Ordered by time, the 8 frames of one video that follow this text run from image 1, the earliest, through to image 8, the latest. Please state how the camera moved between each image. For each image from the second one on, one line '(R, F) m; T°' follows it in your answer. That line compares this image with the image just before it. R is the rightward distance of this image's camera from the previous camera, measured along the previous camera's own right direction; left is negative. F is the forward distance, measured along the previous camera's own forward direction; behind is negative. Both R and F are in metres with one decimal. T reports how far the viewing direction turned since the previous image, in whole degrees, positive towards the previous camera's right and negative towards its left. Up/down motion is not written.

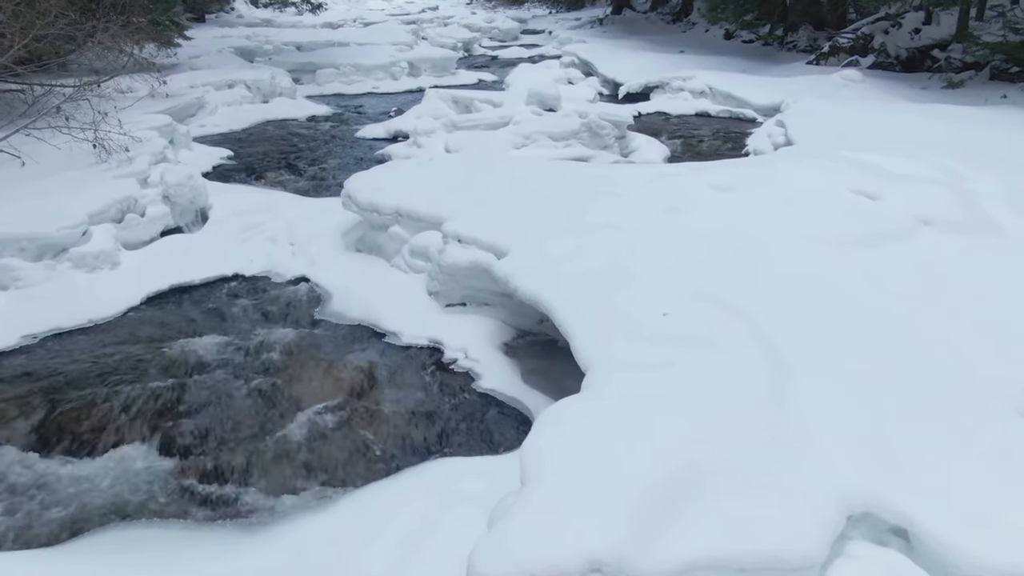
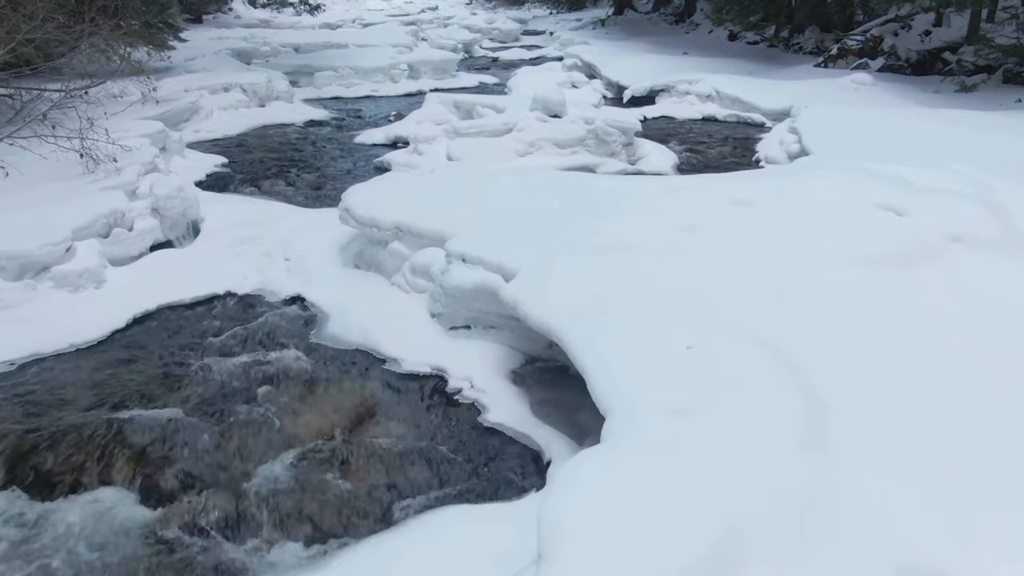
(-0.1, +0.3) m; 0°
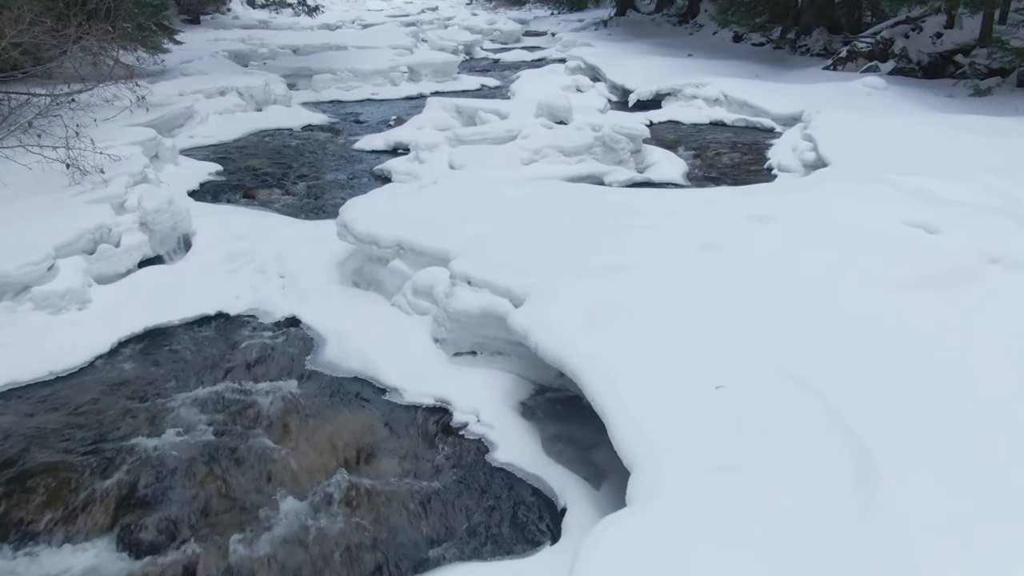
(-0.1, +0.3) m; 0°
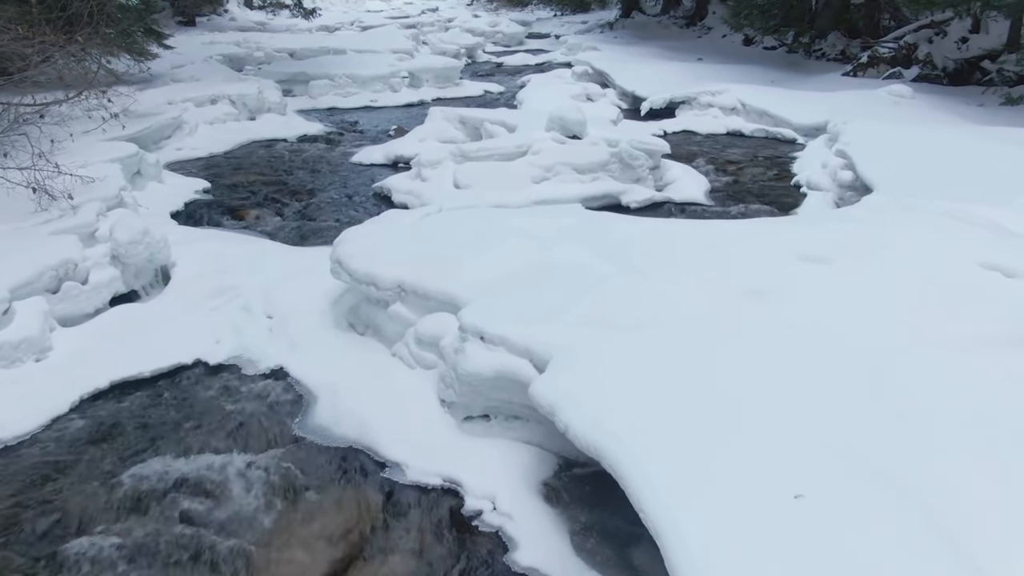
(-0.1, +0.7) m; 0°
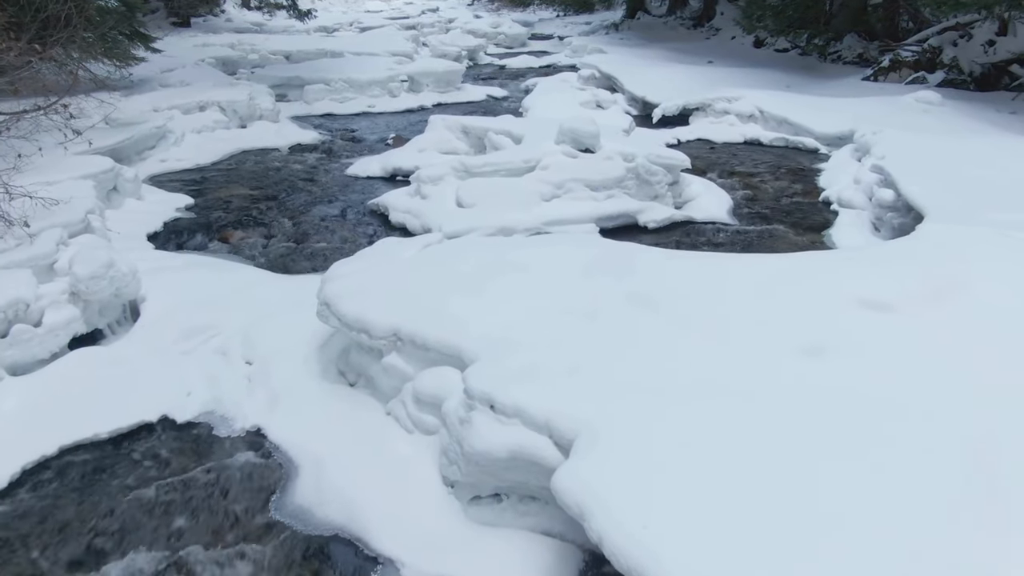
(-0.1, +0.7) m; 0°
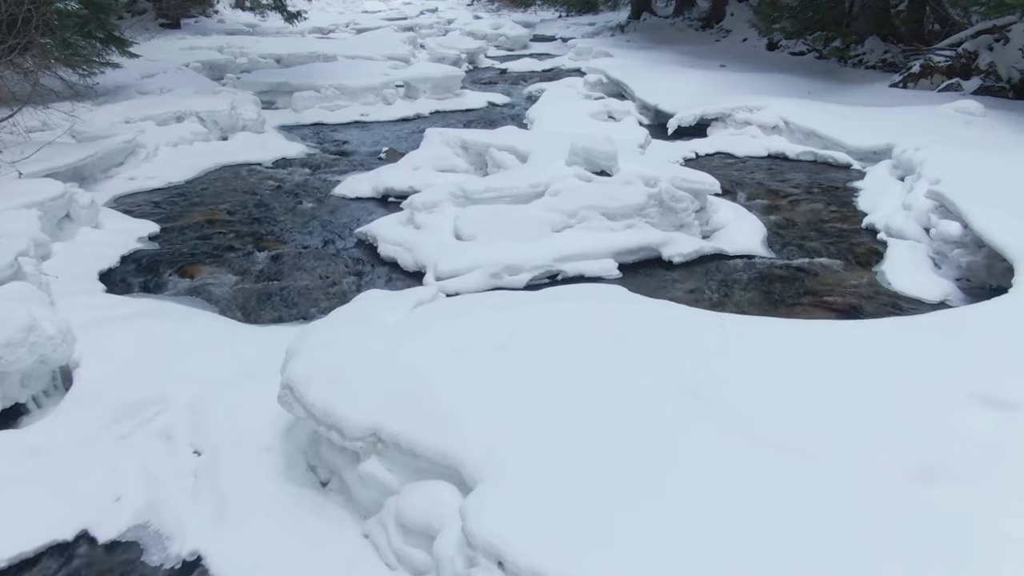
(0.0, +0.9) m; 0°
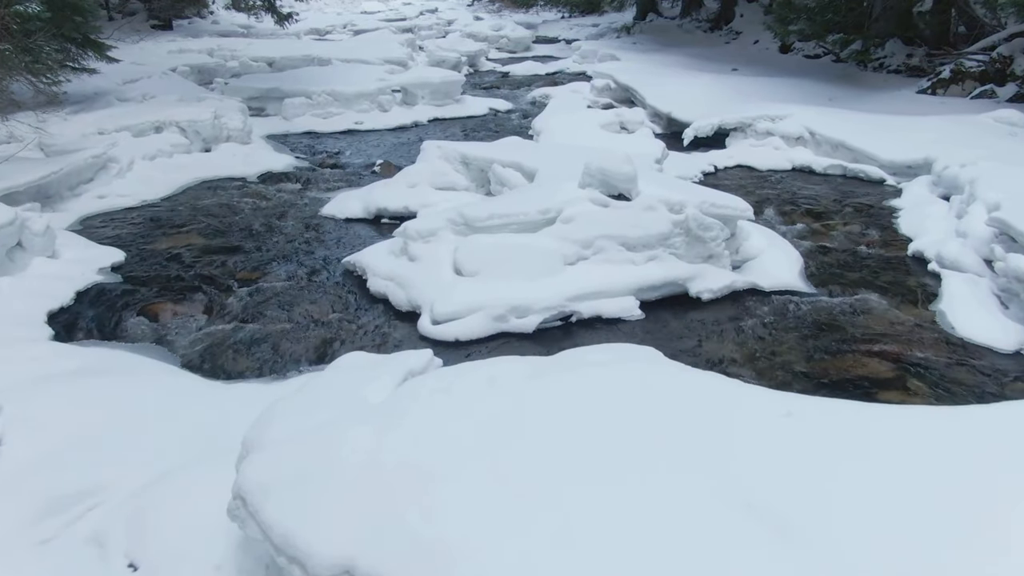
(0.0, +0.8) m; 0°
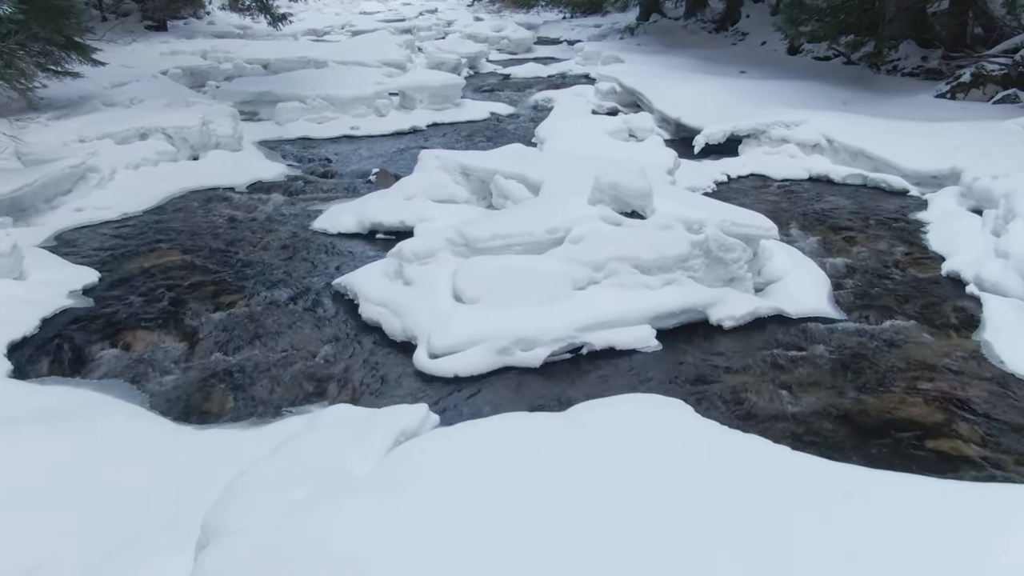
(0.0, +0.5) m; 0°
